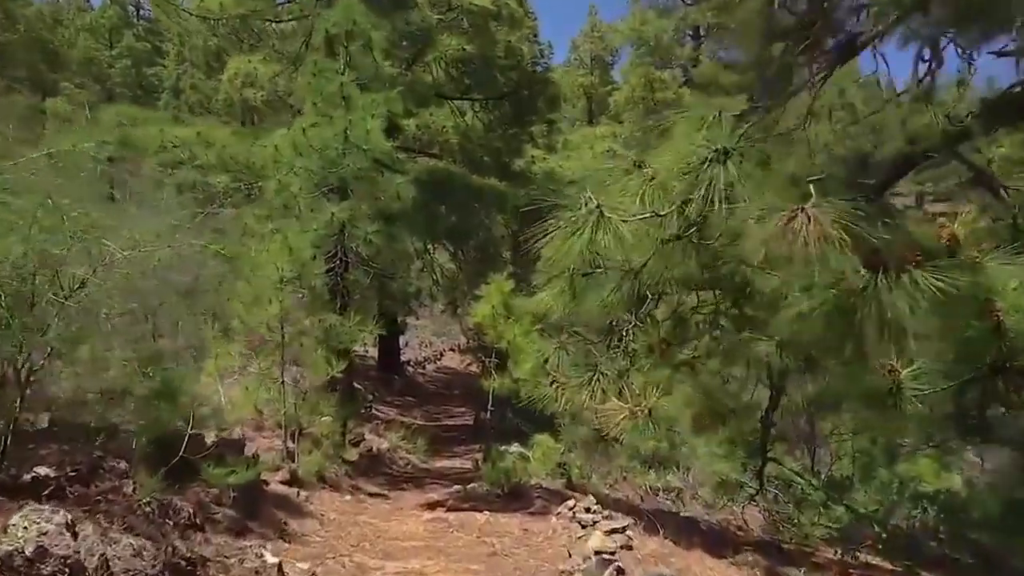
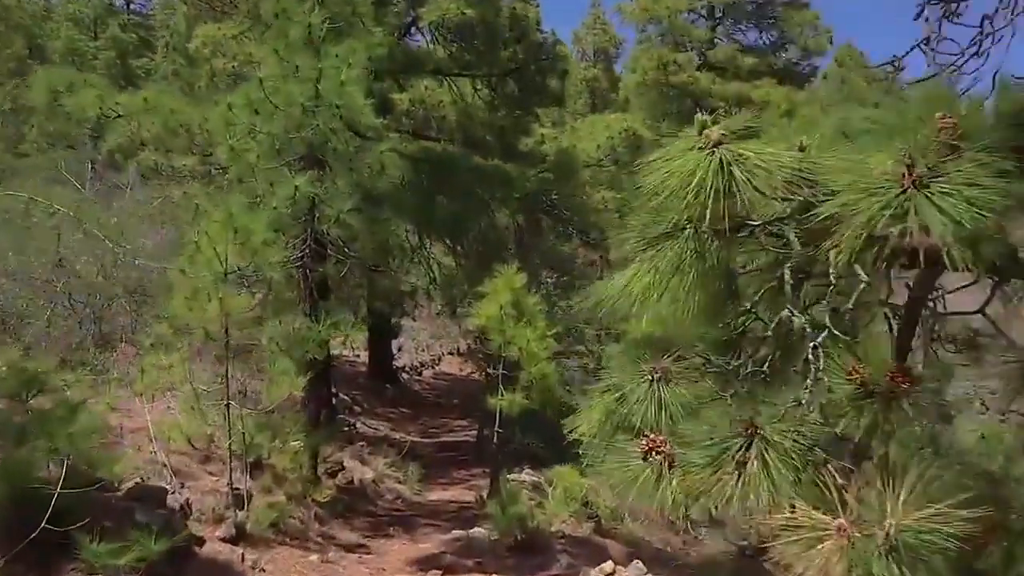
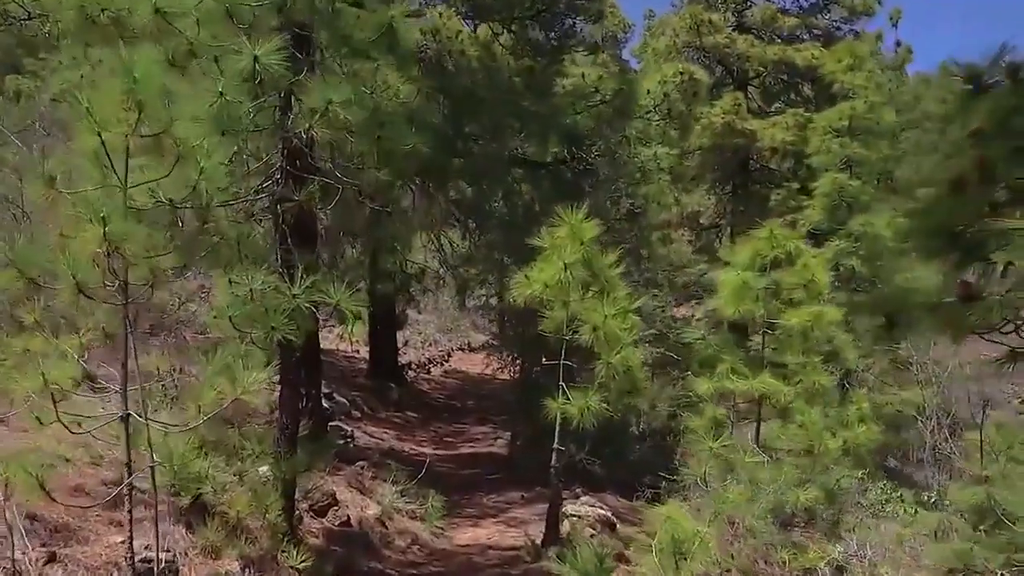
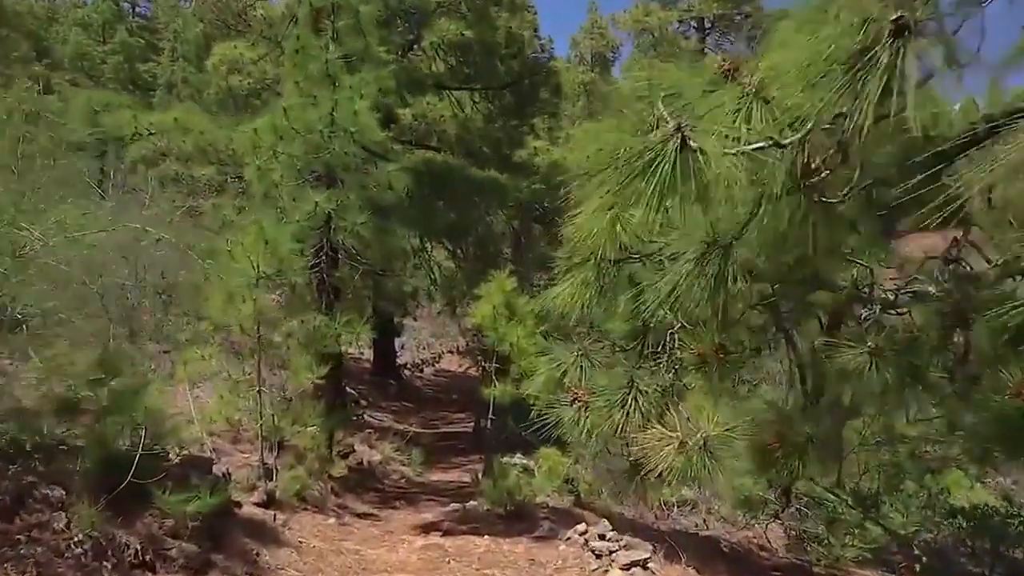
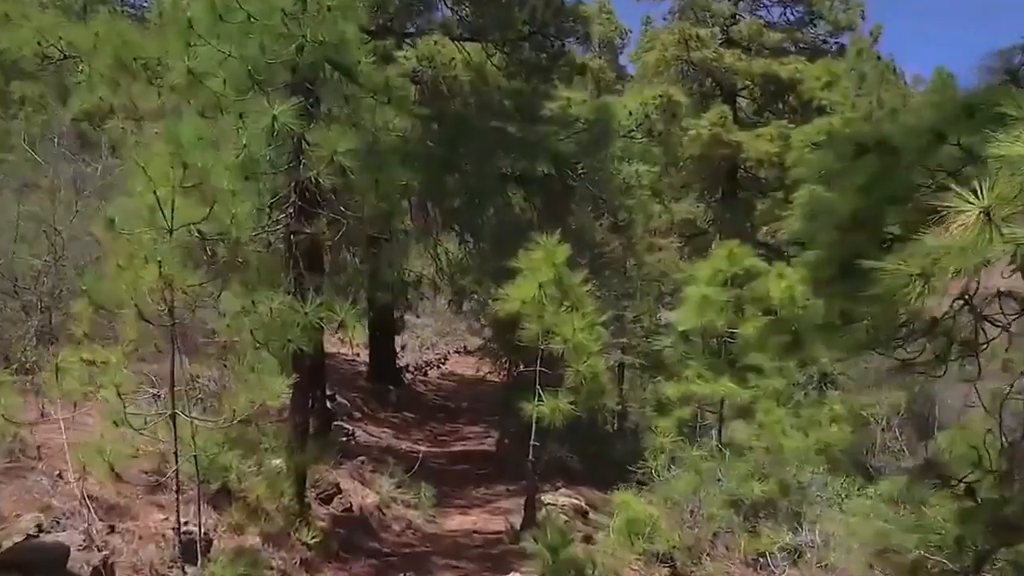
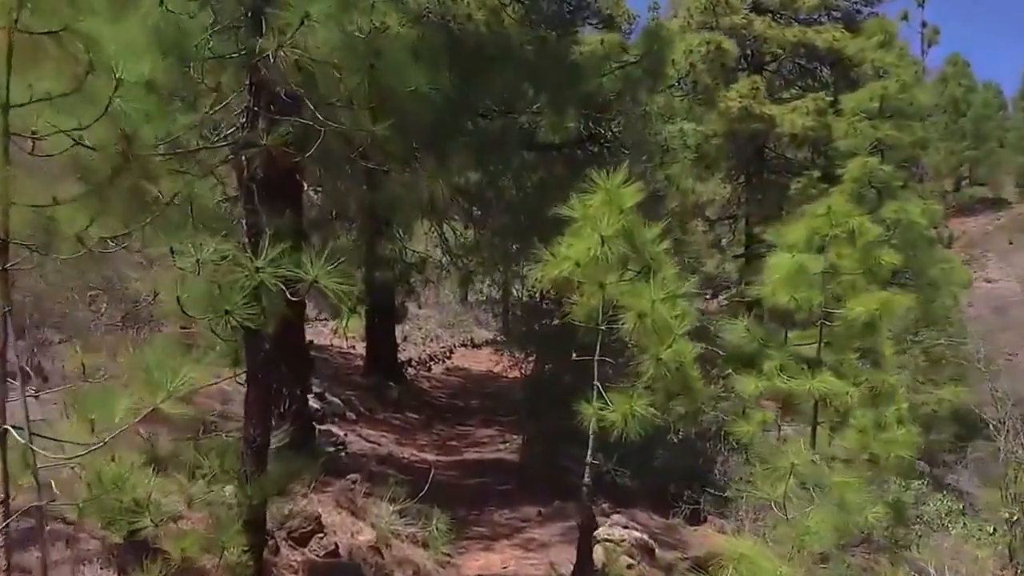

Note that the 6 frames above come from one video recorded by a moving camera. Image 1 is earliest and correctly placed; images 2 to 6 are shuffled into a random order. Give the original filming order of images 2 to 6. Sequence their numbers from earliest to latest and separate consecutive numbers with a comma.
4, 2, 5, 3, 6
